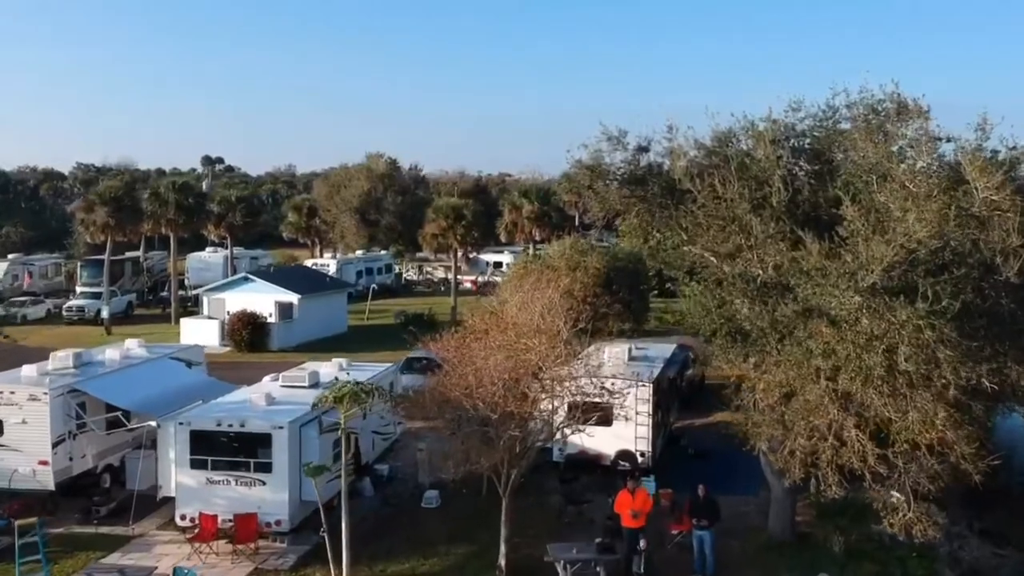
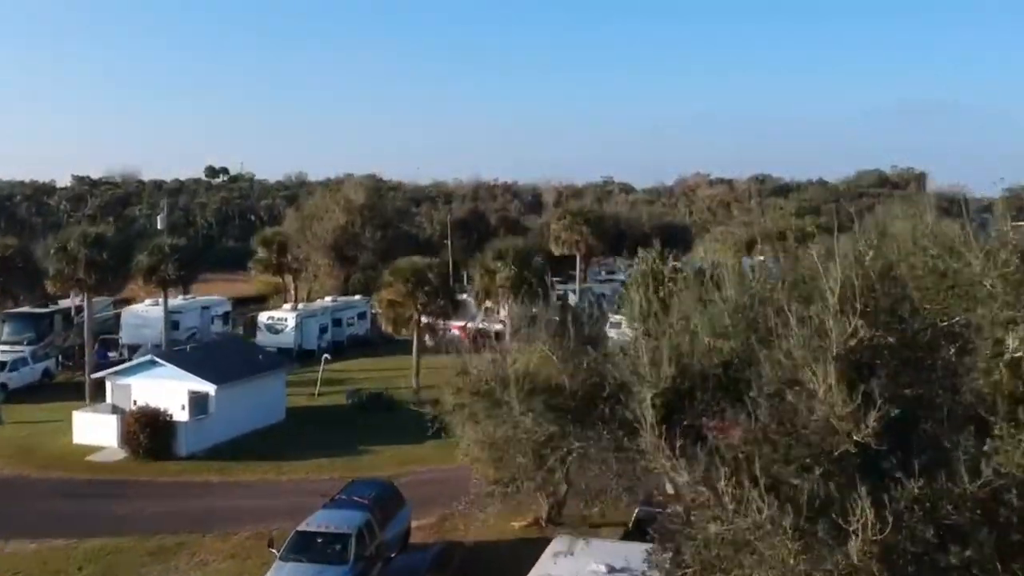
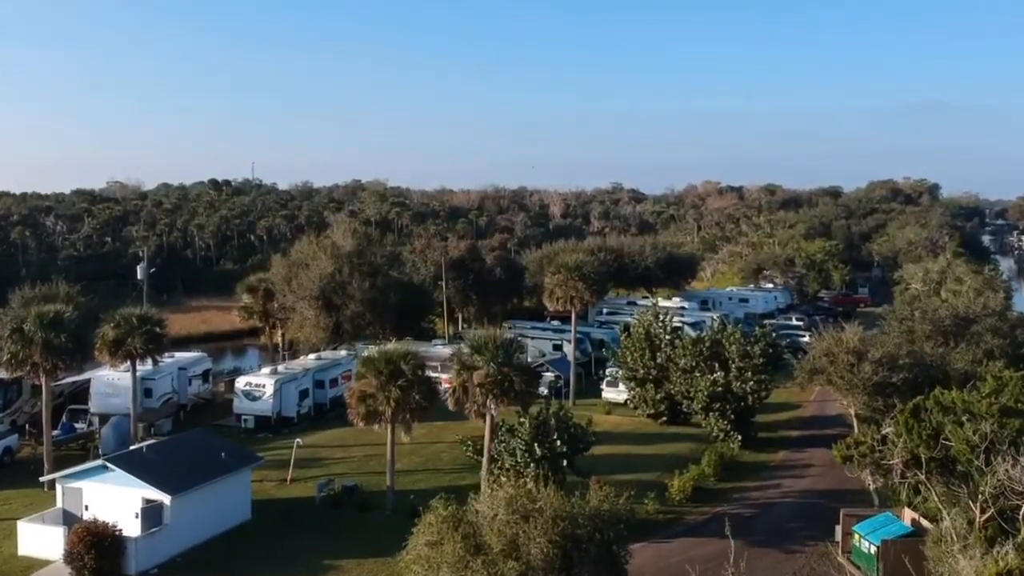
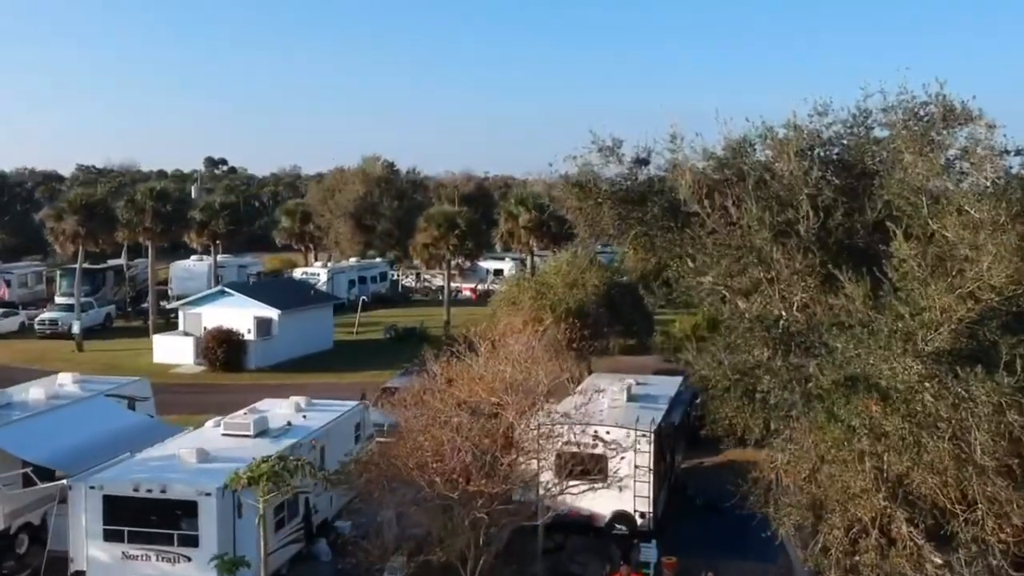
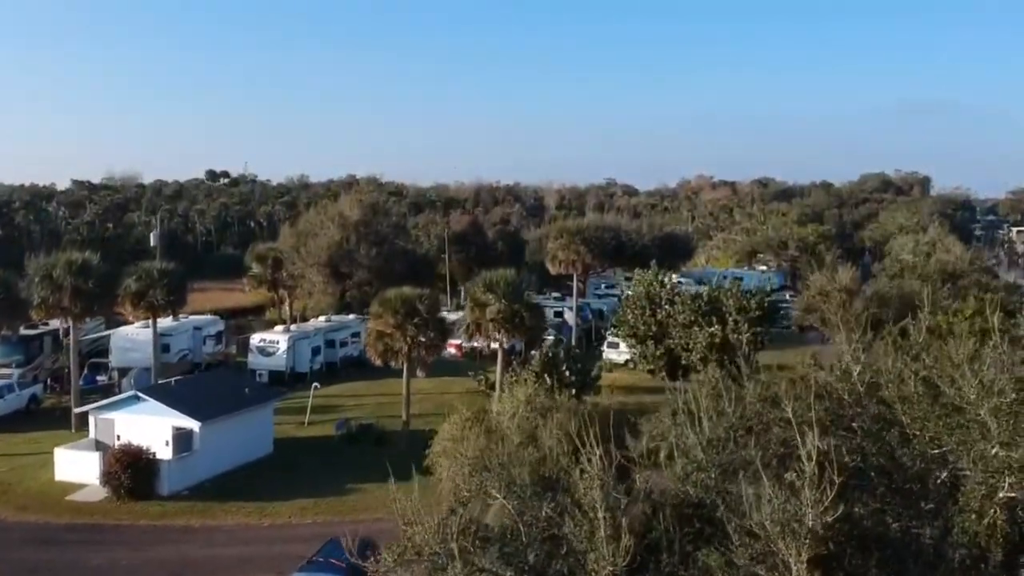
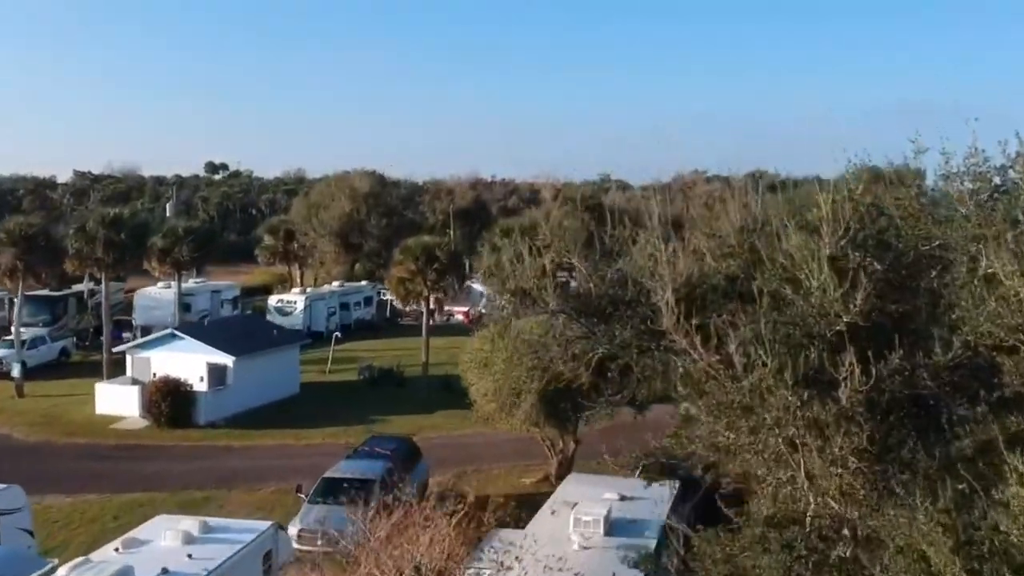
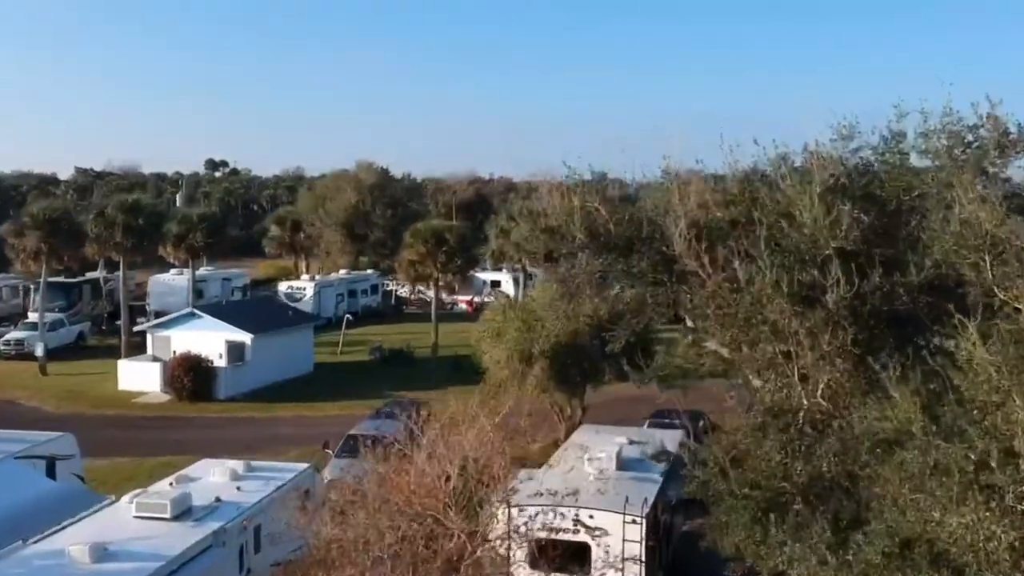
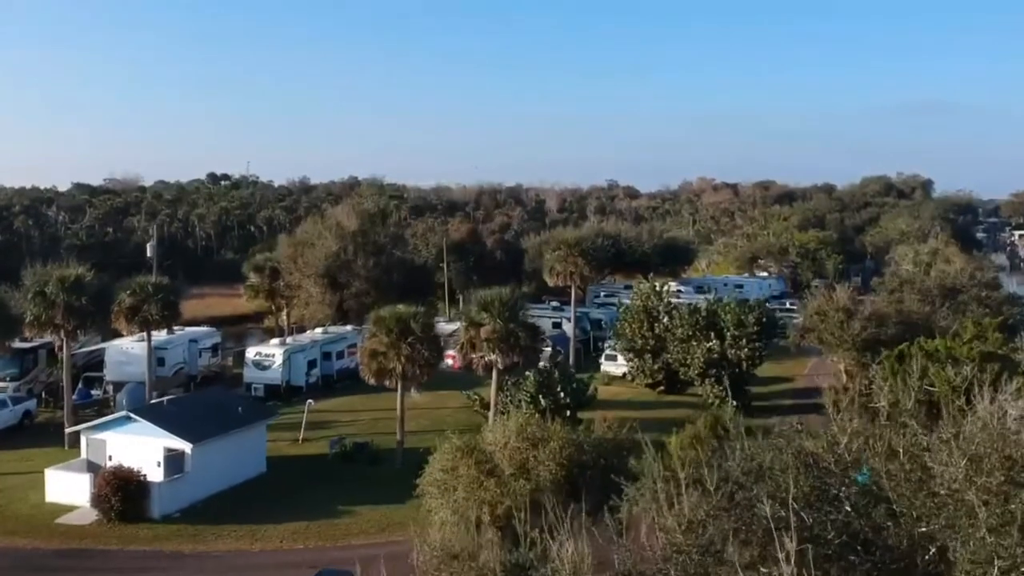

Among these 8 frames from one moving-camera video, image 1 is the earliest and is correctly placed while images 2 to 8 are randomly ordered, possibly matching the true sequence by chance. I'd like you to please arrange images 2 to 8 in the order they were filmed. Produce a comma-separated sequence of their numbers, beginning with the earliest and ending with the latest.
4, 7, 6, 2, 5, 8, 3
